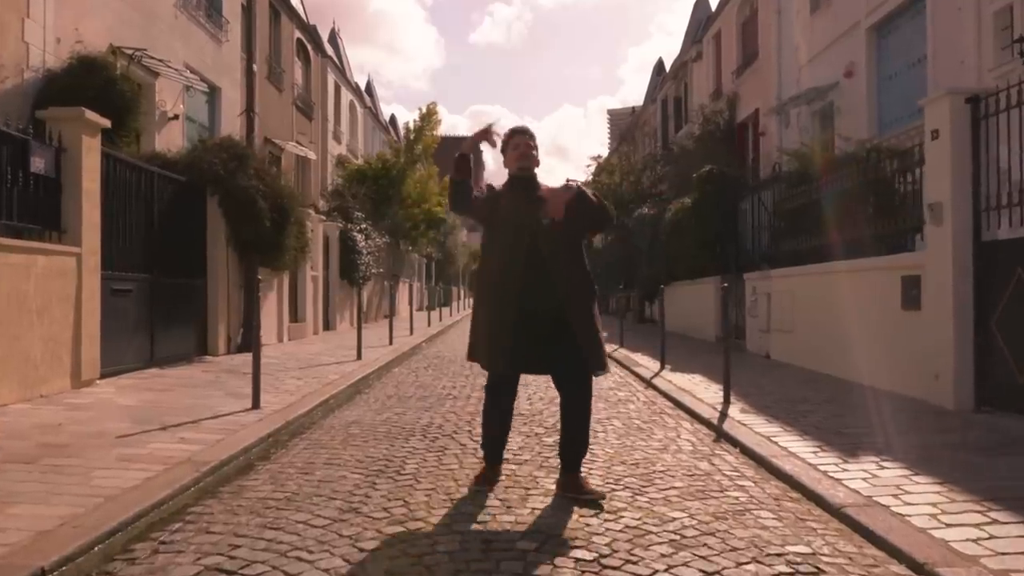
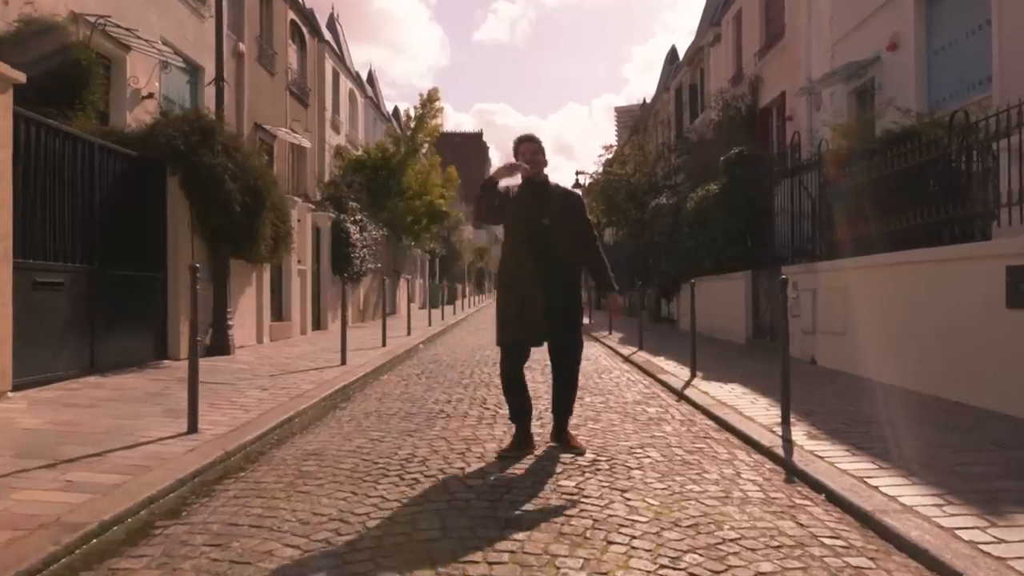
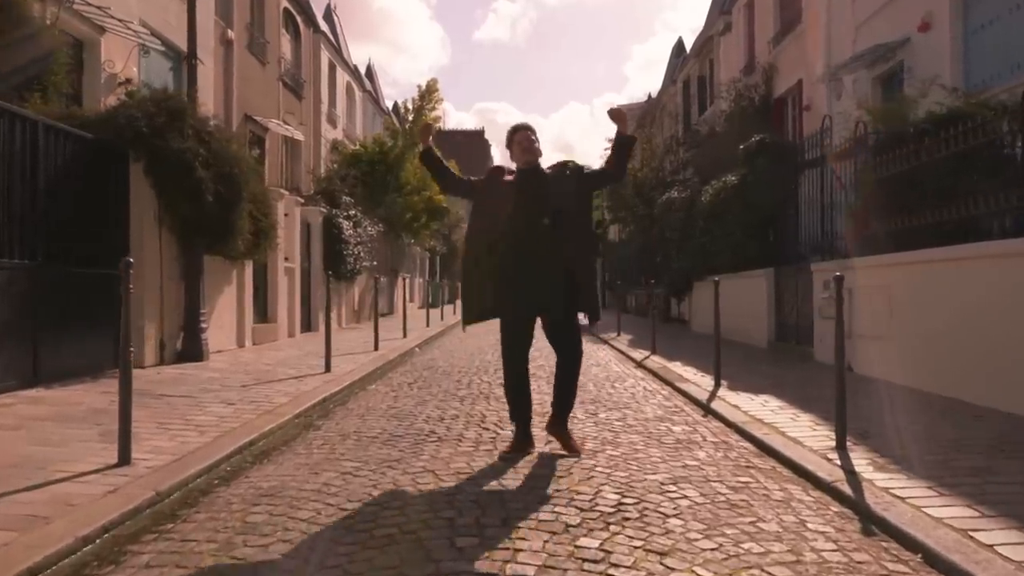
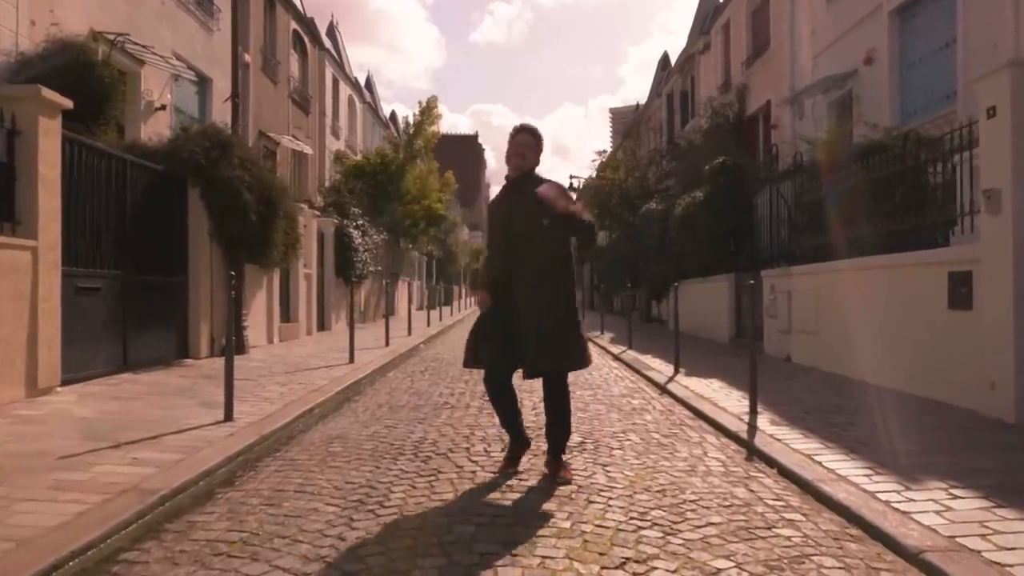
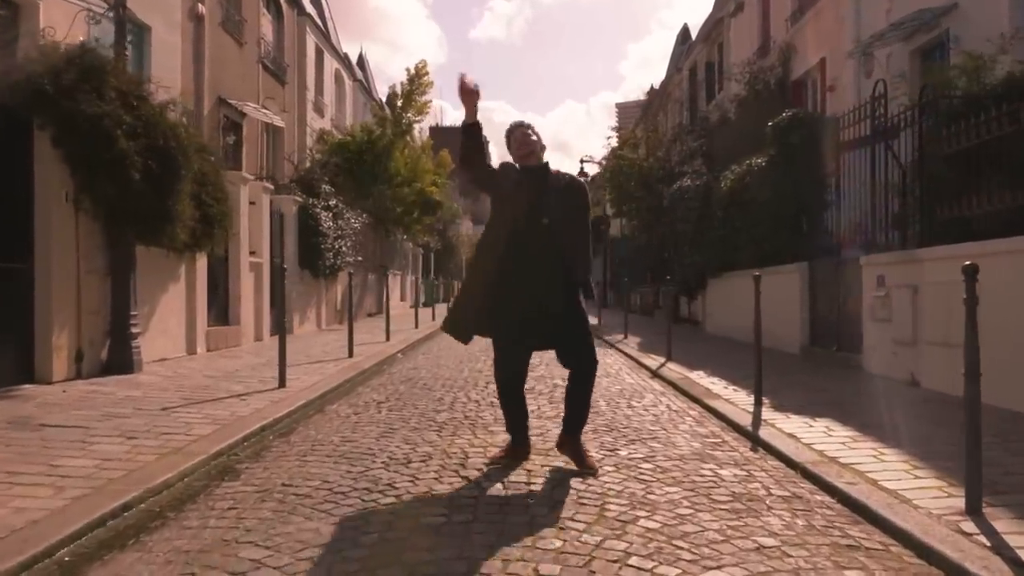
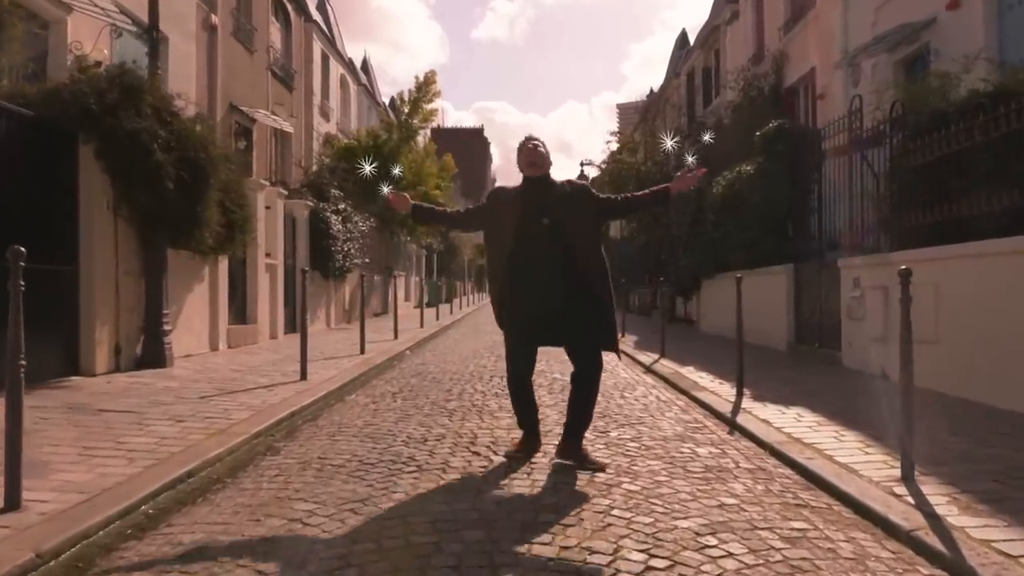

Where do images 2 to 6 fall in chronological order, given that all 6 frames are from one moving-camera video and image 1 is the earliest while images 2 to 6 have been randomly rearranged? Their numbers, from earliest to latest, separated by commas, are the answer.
4, 2, 3, 6, 5
